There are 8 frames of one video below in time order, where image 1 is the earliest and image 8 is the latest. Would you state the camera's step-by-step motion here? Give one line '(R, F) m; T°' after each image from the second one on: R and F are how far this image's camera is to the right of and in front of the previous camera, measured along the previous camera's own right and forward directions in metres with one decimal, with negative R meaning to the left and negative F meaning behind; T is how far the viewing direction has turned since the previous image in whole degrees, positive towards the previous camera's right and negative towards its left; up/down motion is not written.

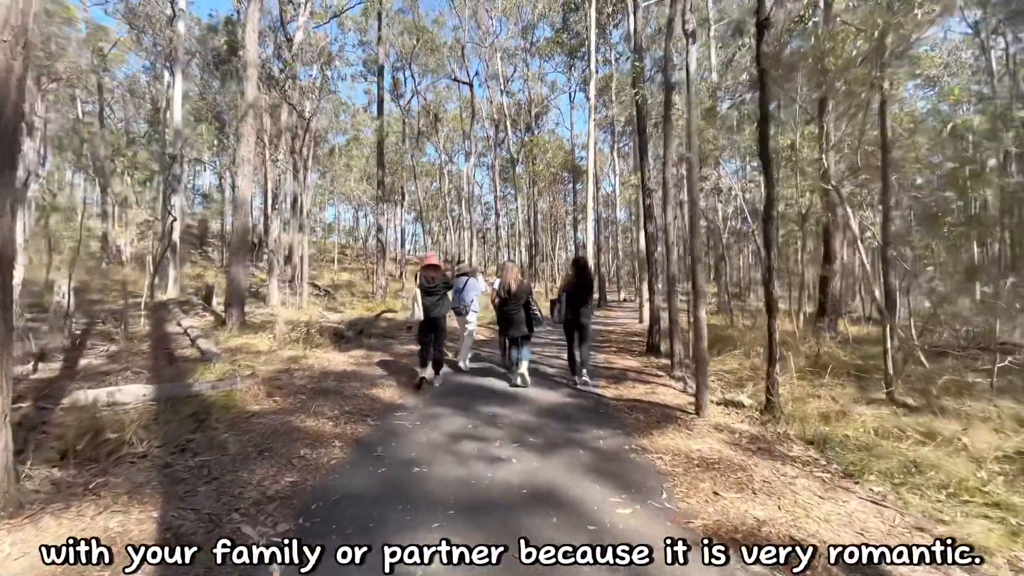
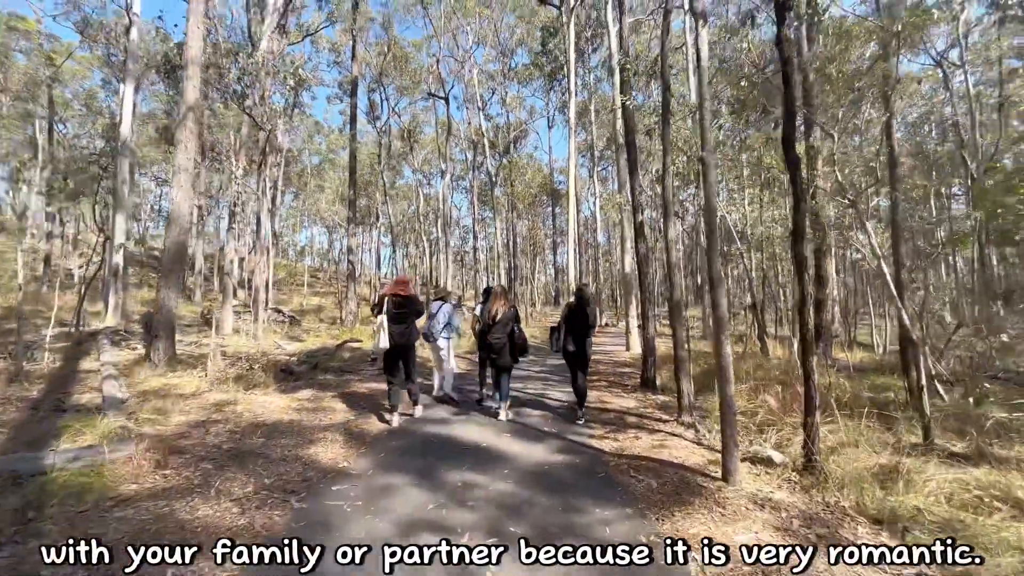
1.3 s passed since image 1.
(0.0, +1.2) m; +3°
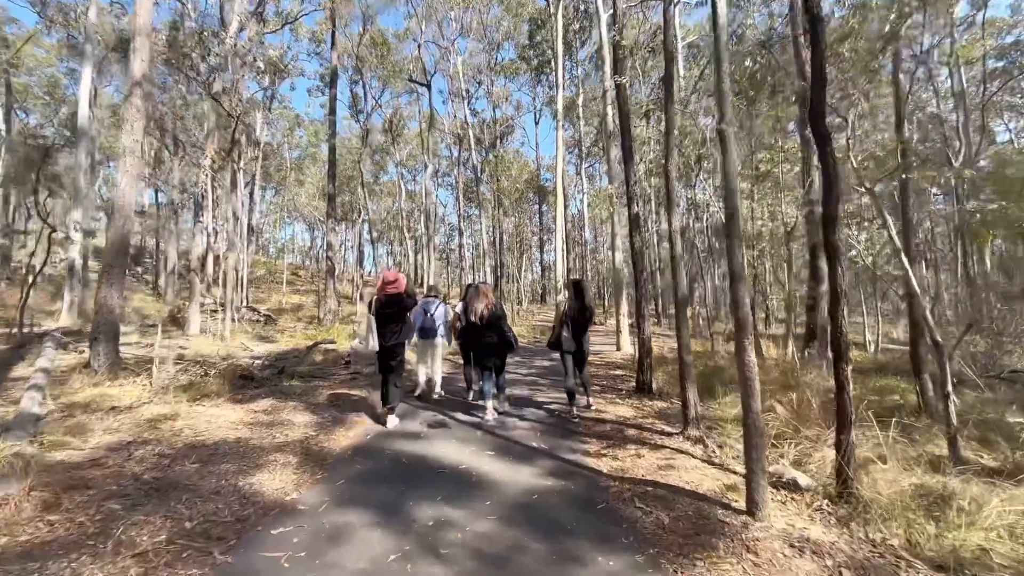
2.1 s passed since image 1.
(0.0, +0.7) m; +2°
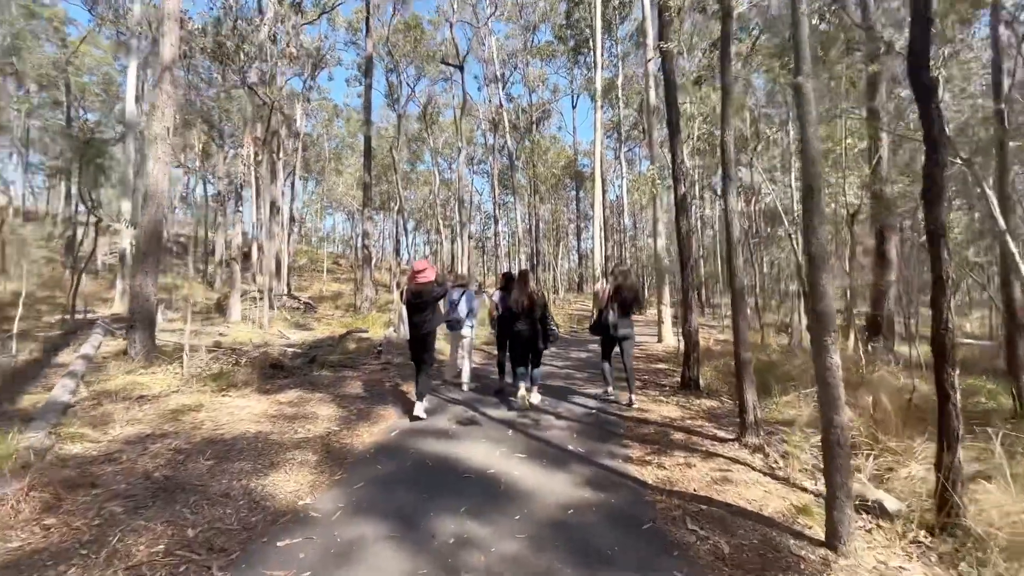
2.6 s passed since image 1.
(0.0, +0.5) m; -5°
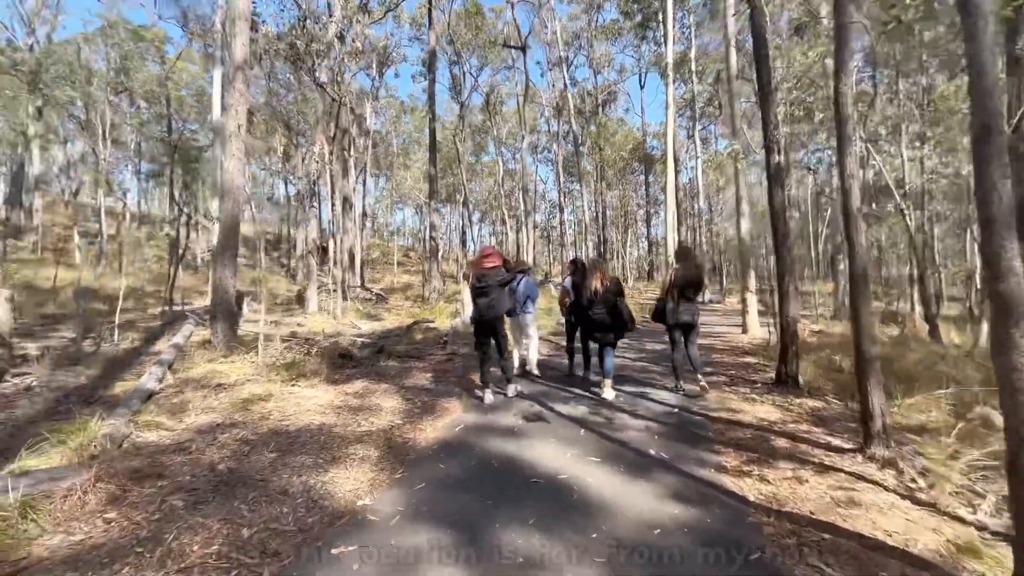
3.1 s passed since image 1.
(0.0, +0.4) m; -8°
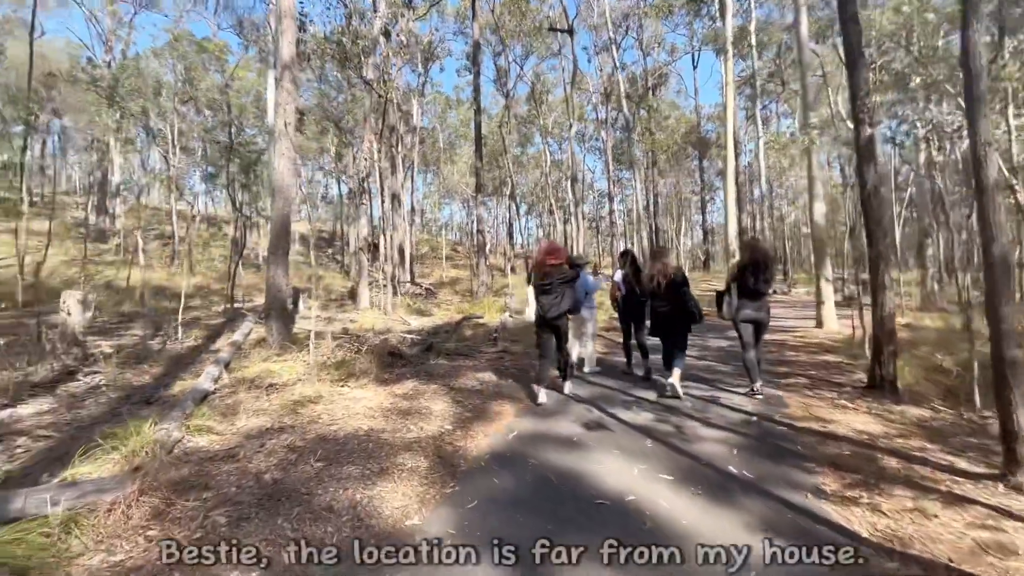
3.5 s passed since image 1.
(-0.1, +0.4) m; -6°
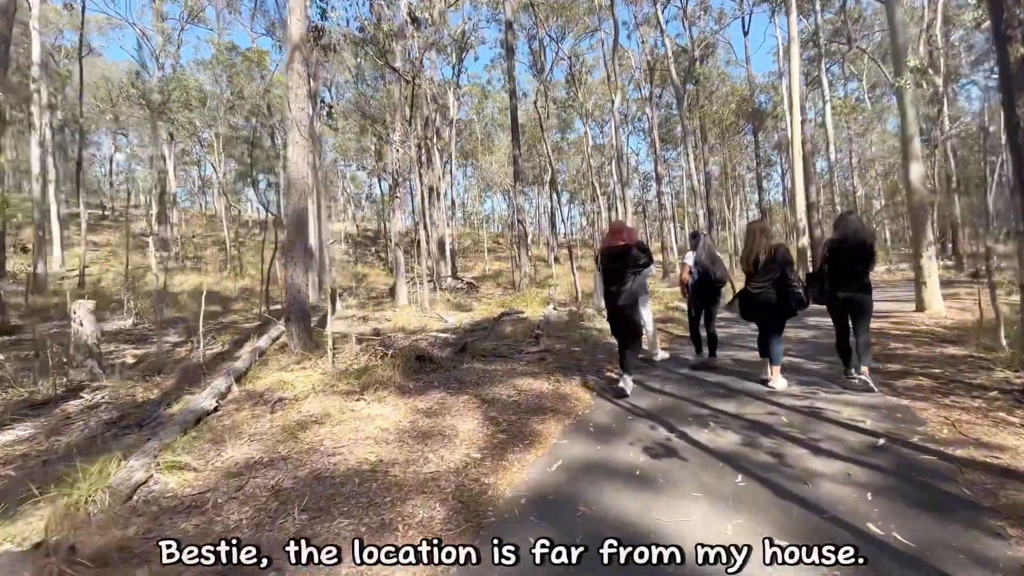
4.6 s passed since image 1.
(+0.1, +1.0) m; -6°
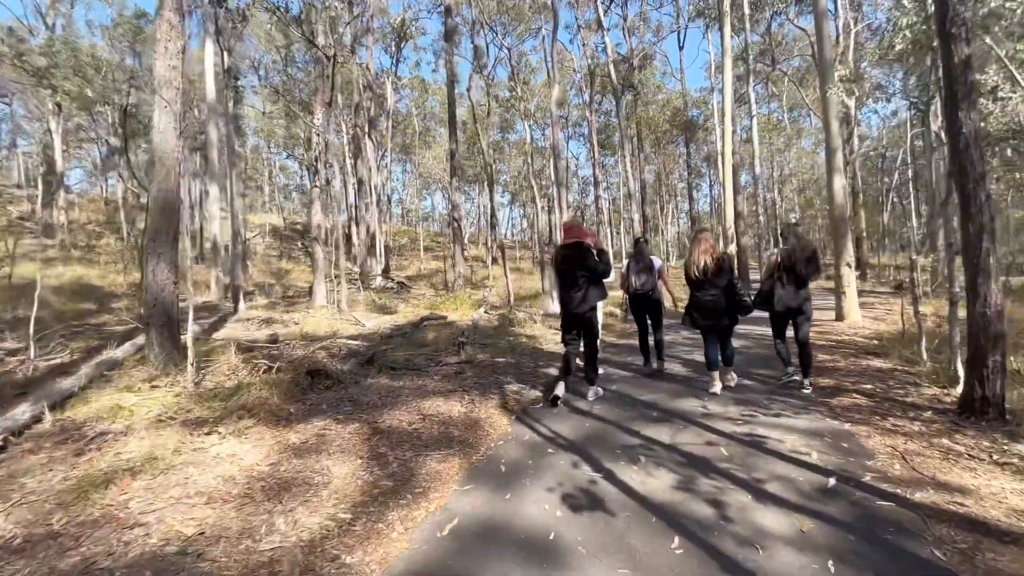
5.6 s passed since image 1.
(+0.3, +0.8) m; +7°
